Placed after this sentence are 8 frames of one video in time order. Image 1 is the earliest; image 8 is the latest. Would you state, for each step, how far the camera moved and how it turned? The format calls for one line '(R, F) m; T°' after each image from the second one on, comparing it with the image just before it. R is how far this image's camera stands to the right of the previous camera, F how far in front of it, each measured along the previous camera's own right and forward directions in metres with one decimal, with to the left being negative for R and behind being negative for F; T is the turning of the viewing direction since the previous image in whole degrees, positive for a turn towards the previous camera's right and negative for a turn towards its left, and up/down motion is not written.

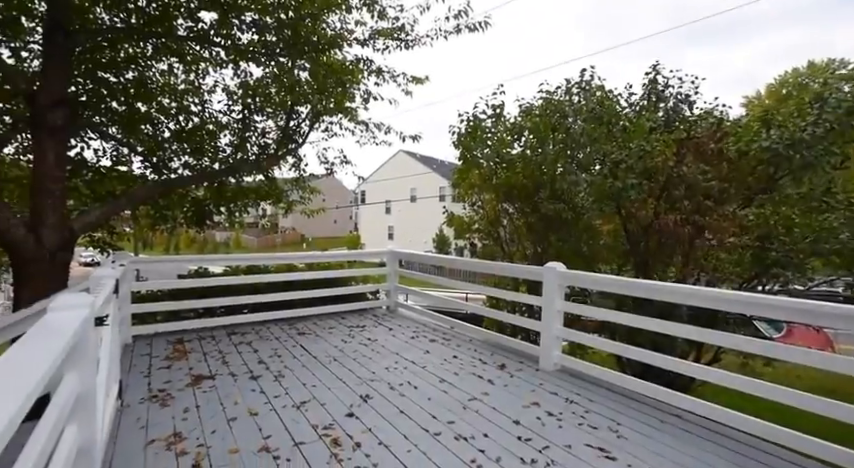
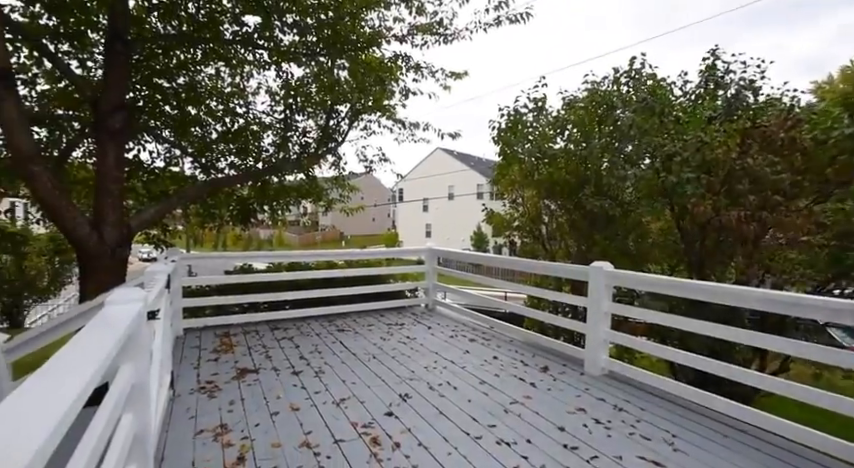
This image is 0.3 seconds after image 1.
(0.0, +0.1) m; -5°
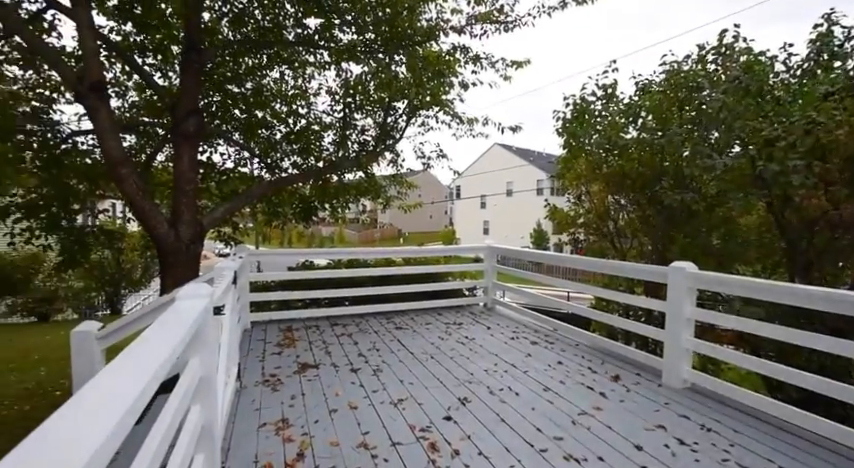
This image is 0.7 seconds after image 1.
(0.0, +0.1) m; -7°
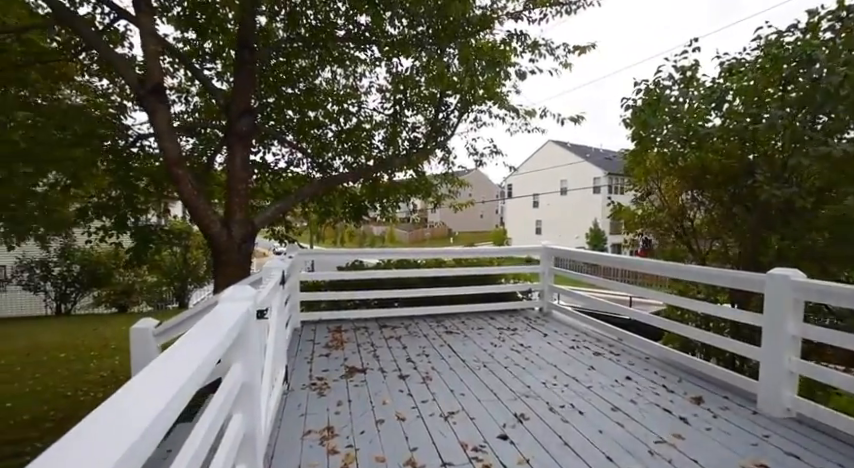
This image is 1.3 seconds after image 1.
(0.0, +0.2) m; -6°
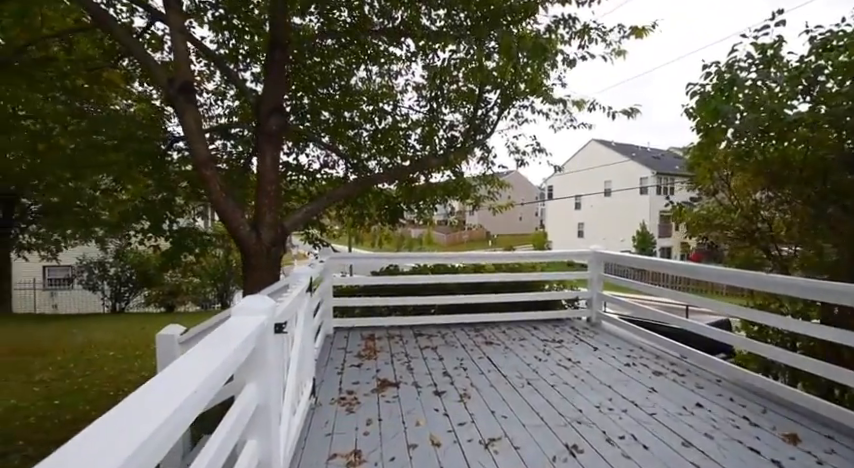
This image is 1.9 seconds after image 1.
(0.0, +0.3) m; -5°
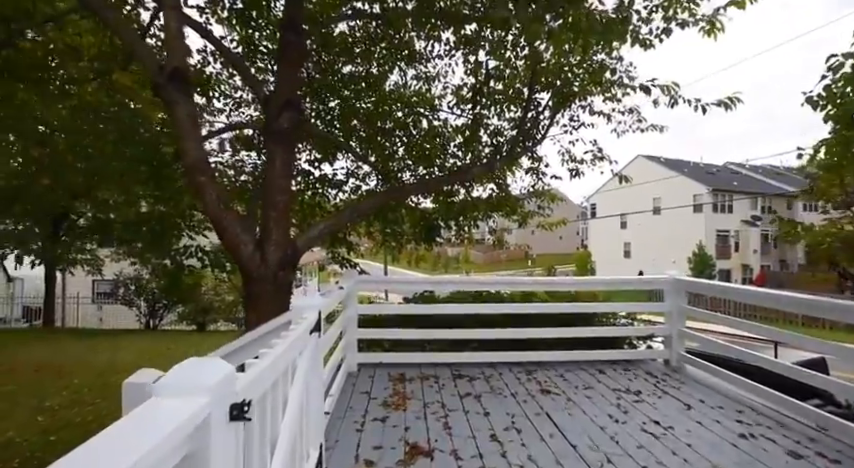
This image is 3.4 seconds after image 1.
(-0.1, +0.8) m; -4°
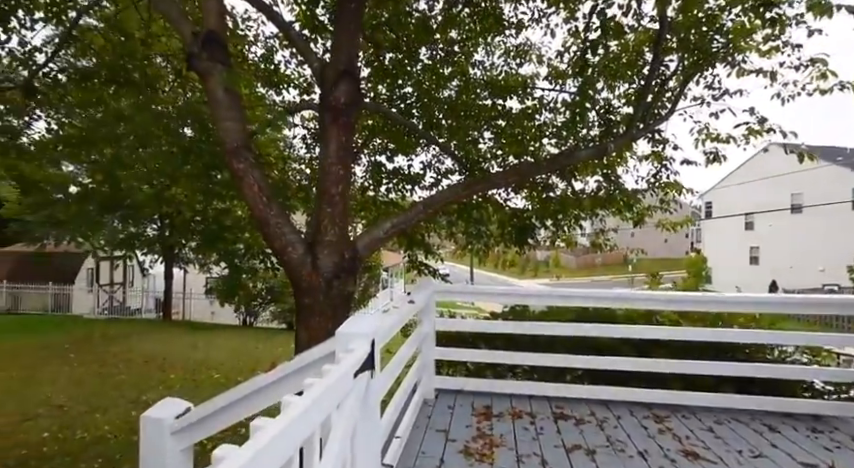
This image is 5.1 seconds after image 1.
(0.0, +0.8) m; -11°
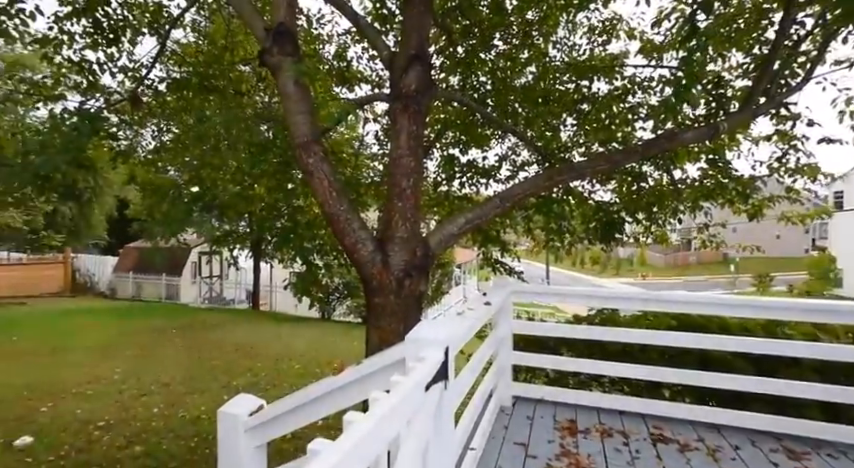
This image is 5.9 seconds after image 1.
(0.0, +0.2) m; -9°
